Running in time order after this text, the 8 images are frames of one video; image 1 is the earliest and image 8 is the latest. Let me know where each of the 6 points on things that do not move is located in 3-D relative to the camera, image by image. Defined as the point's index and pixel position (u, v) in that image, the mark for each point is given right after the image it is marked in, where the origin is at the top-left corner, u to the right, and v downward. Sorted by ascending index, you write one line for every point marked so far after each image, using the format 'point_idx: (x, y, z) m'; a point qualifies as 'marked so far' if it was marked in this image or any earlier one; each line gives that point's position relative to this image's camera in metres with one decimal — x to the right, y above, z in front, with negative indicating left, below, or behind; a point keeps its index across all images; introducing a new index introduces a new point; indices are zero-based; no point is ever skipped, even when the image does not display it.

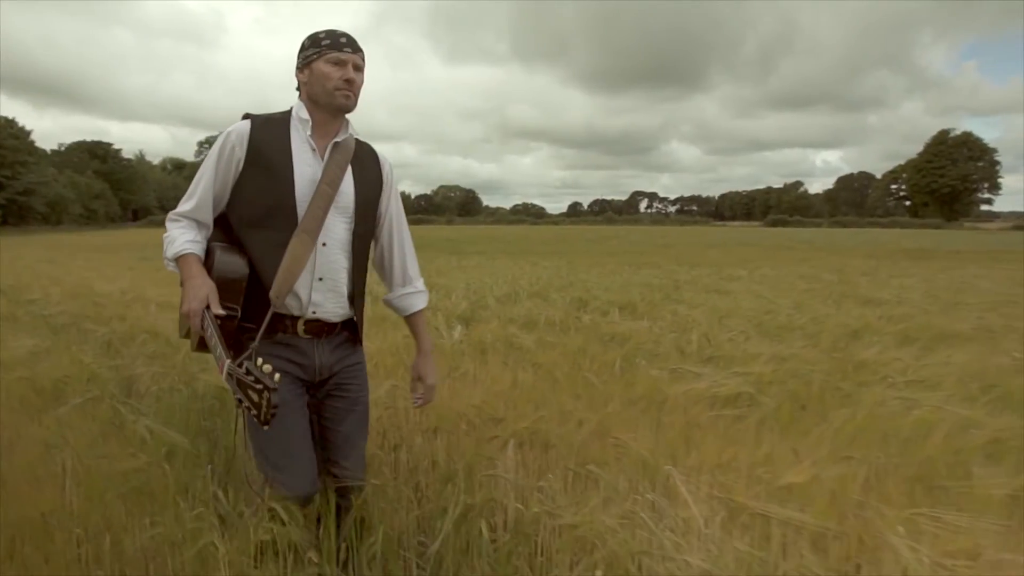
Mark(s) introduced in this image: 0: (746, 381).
0: (+1.1, -0.5, +3.7) m
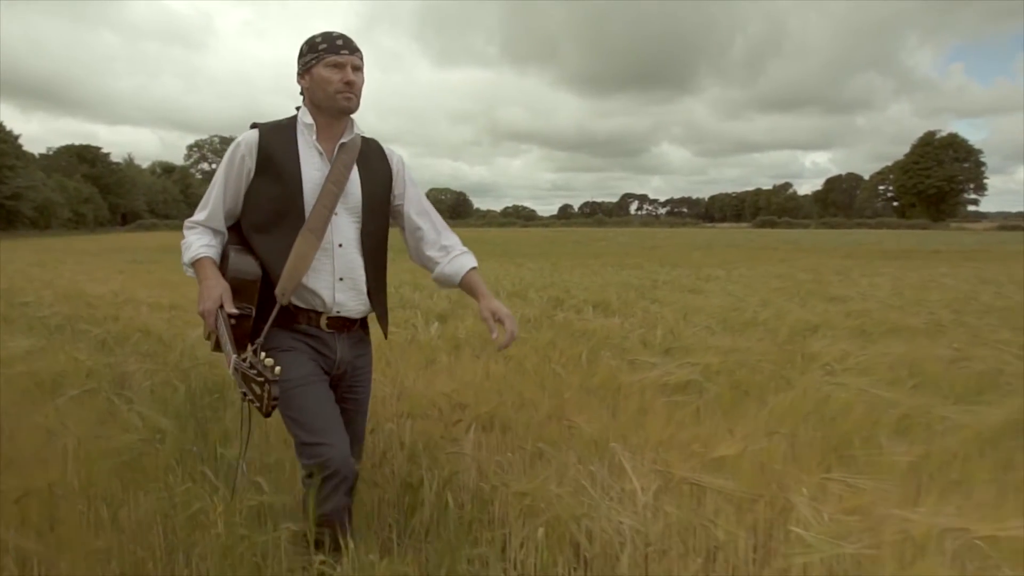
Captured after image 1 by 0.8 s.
0: (+0.9, -0.4, +4.0) m
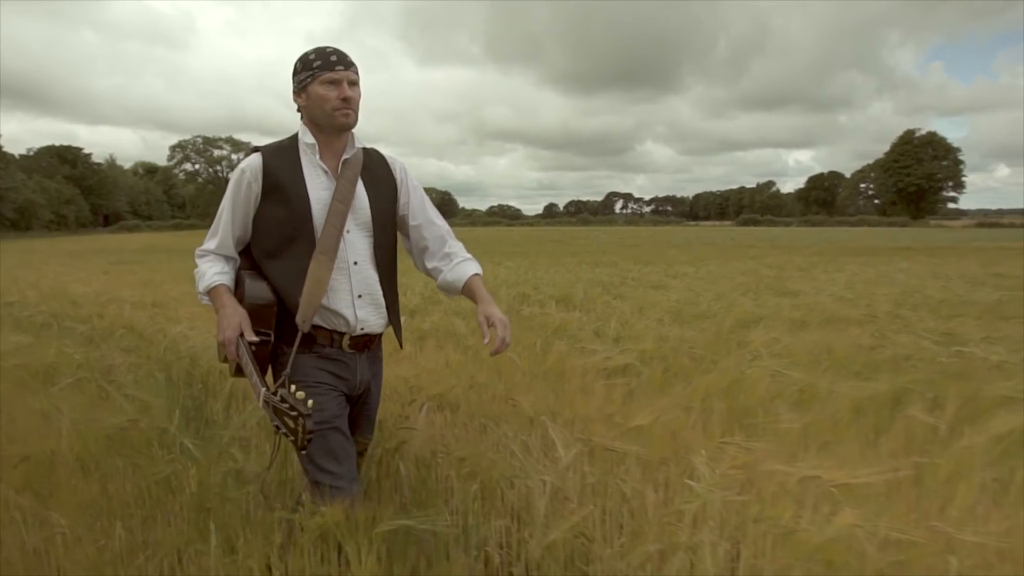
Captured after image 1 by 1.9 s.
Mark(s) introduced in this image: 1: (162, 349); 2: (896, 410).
0: (+0.7, -0.4, +4.4) m
1: (-2.7, -0.5, +5.9) m
2: (+1.6, -0.5, +3.3) m
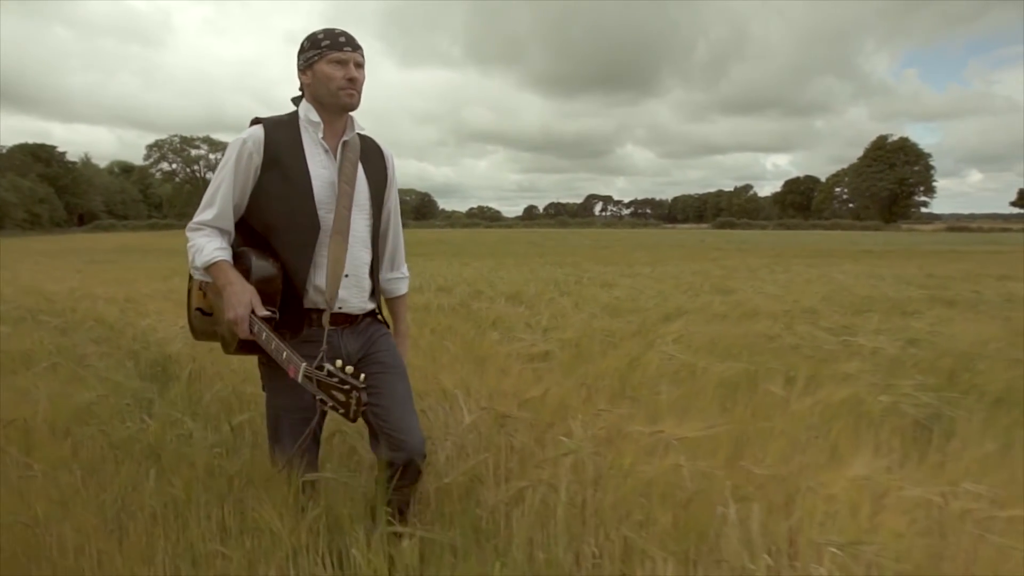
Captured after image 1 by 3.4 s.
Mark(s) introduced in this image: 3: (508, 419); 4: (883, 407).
0: (+0.3, -0.4, +5.0) m
1: (-3.1, -0.4, +6.4) m
2: (+1.2, -0.5, +3.8) m
3: (0.0, -0.6, +3.4) m
4: (+1.6, -0.5, +3.4) m
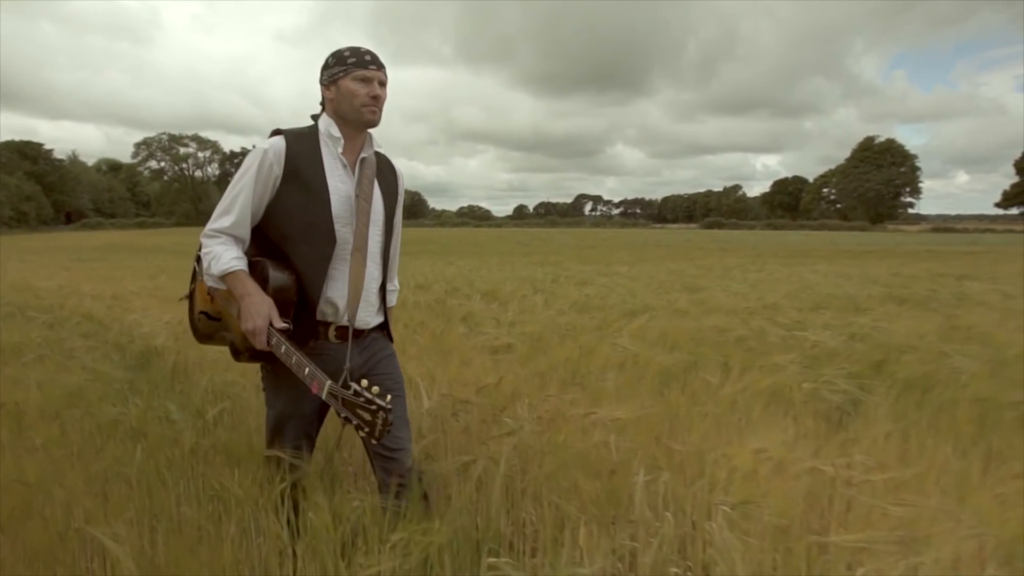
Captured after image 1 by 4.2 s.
0: (0.0, -0.3, +5.3) m
1: (-3.4, -0.4, +6.7) m
2: (+1.0, -0.5, +4.2) m
3: (-0.2, -0.6, +3.7) m
4: (+1.4, -0.5, +3.8) m
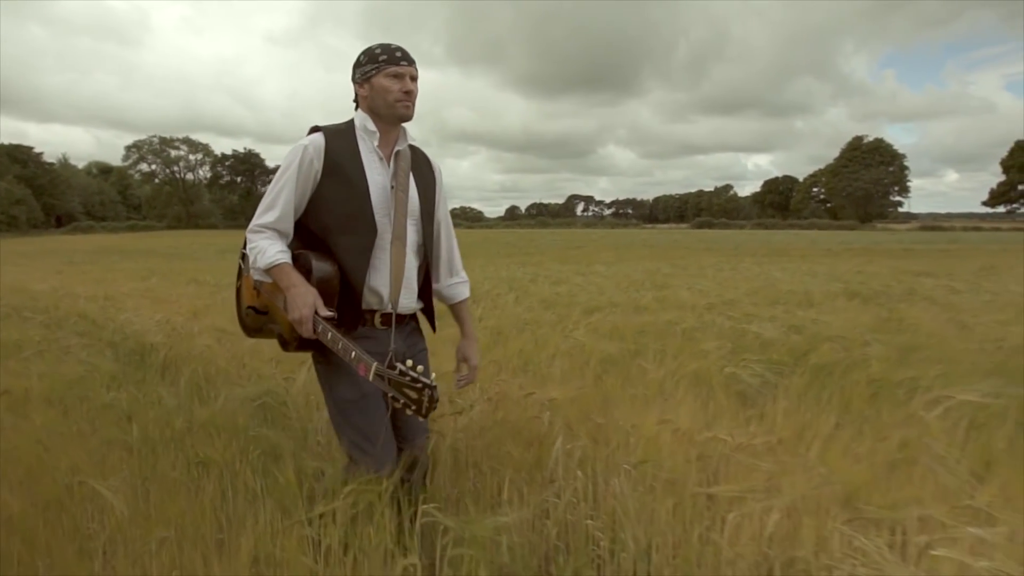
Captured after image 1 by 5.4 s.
0: (-0.3, -0.3, +5.8) m
1: (-3.7, -0.4, +7.1) m
2: (+0.7, -0.4, +4.7) m
3: (-0.5, -0.5, +4.1) m
4: (+1.2, -0.5, +4.2) m
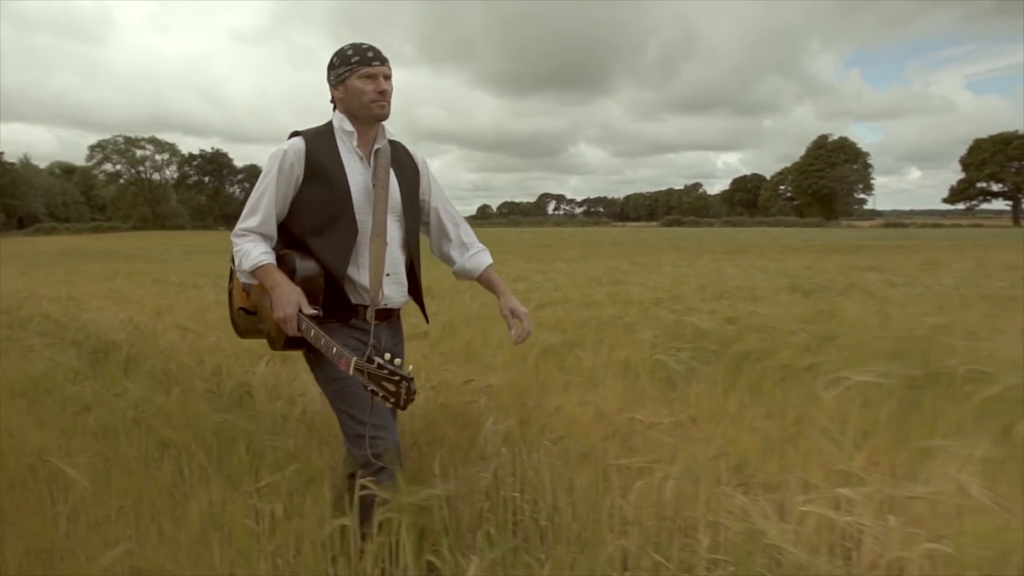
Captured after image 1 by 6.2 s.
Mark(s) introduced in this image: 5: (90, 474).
0: (-0.6, -0.3, +6.1) m
1: (-4.1, -0.4, +7.3) m
2: (+0.4, -0.4, +5.0) m
3: (-0.8, -0.5, +4.4) m
4: (+0.8, -0.4, +4.6) m
5: (-1.6, -0.7, +3.0) m
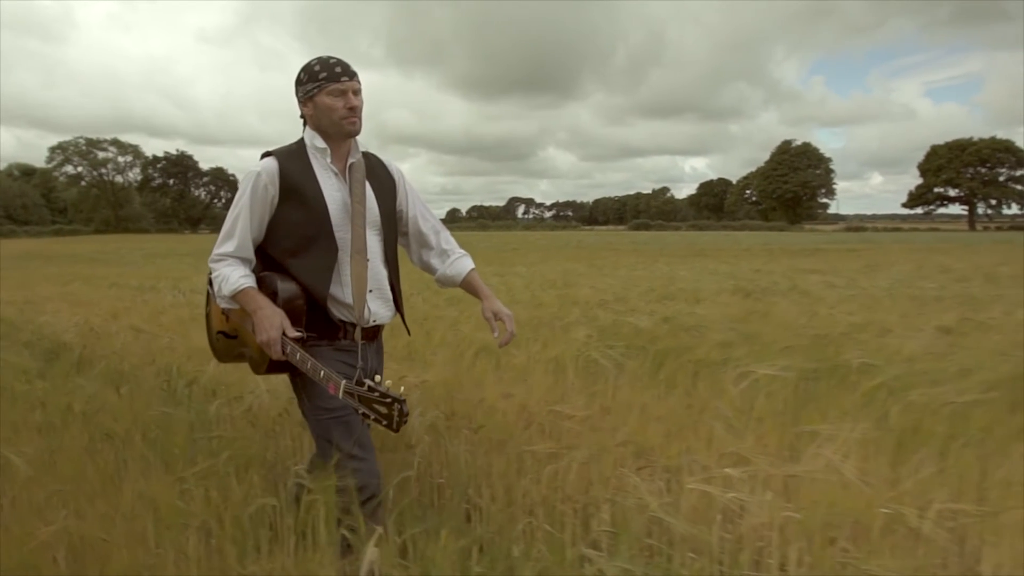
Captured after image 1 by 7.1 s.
0: (-1.1, -0.3, +6.3) m
1: (-4.6, -0.4, +7.4) m
2: (0.0, -0.4, +5.2) m
3: (-1.2, -0.5, +4.7) m
4: (+0.4, -0.4, +4.9) m
5: (-1.9, -0.7, +3.2) m
